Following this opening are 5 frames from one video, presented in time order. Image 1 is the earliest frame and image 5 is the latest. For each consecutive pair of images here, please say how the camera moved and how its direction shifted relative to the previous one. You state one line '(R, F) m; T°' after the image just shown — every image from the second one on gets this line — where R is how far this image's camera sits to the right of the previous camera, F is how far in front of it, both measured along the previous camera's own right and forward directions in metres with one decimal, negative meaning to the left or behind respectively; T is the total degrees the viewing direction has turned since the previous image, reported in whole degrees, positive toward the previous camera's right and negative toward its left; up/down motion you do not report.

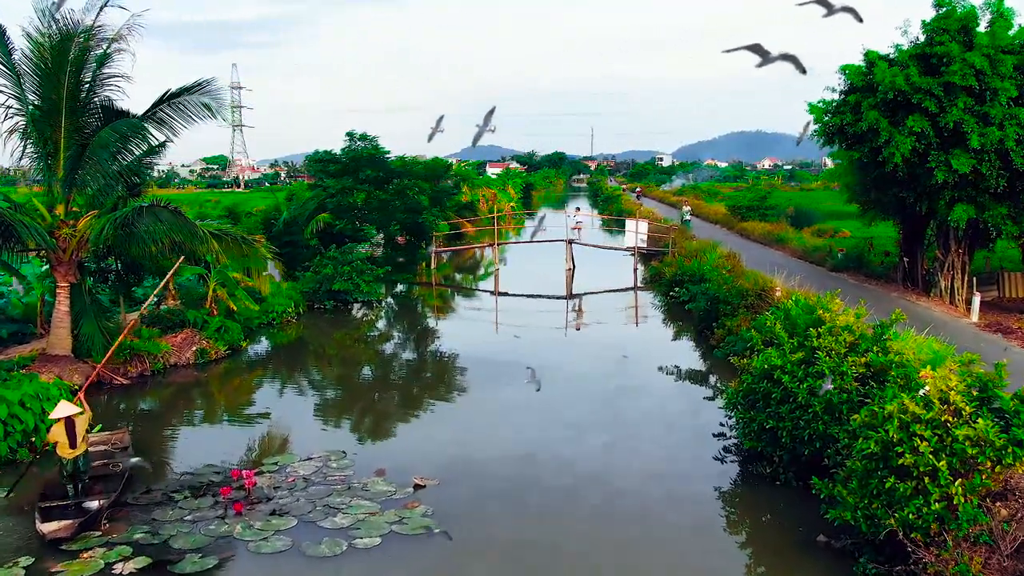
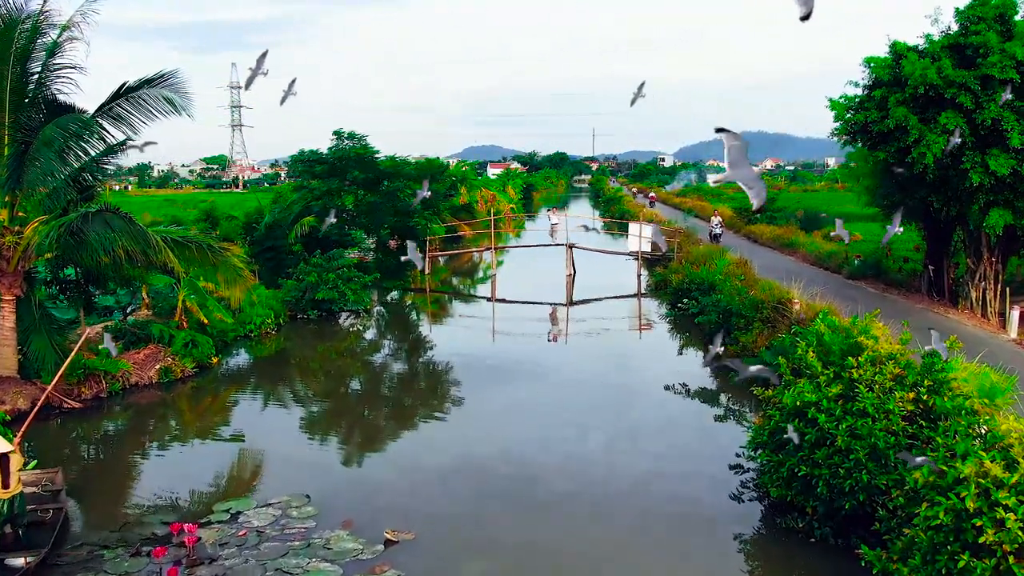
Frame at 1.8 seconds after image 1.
(+0.1, +1.0) m; 0°
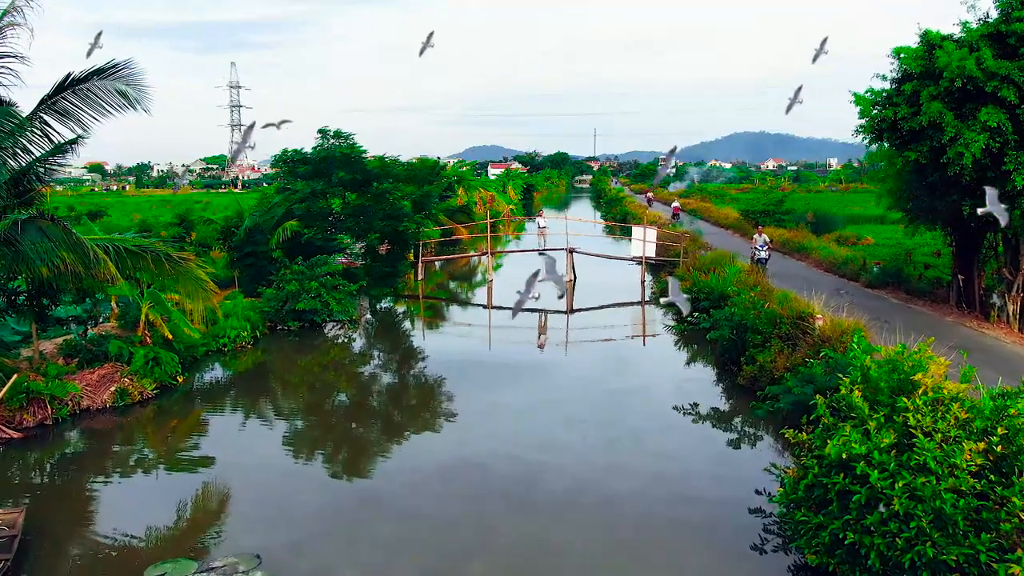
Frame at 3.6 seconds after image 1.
(+0.1, +1.0) m; 0°
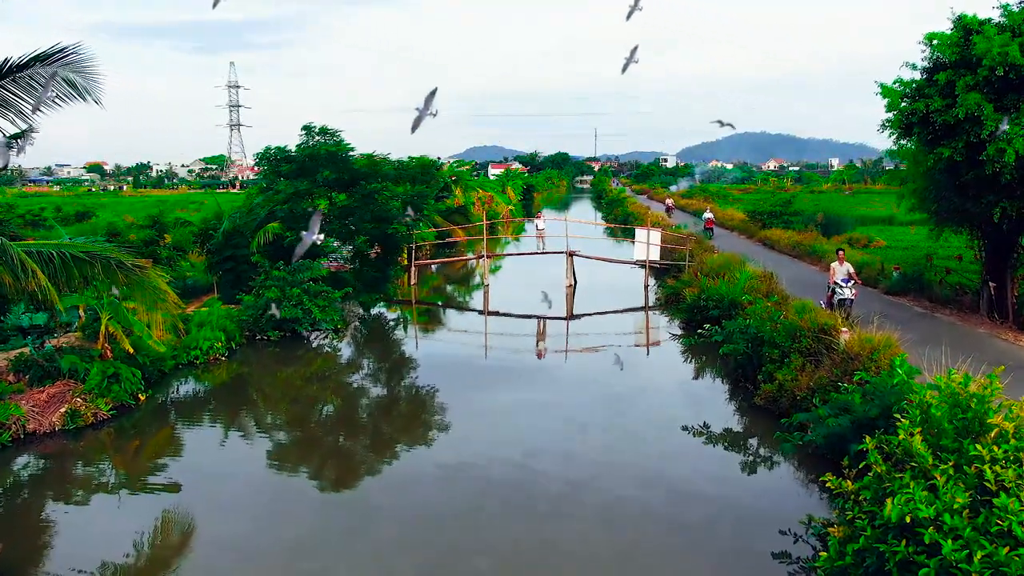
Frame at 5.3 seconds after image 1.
(+0.1, +0.9) m; 0°
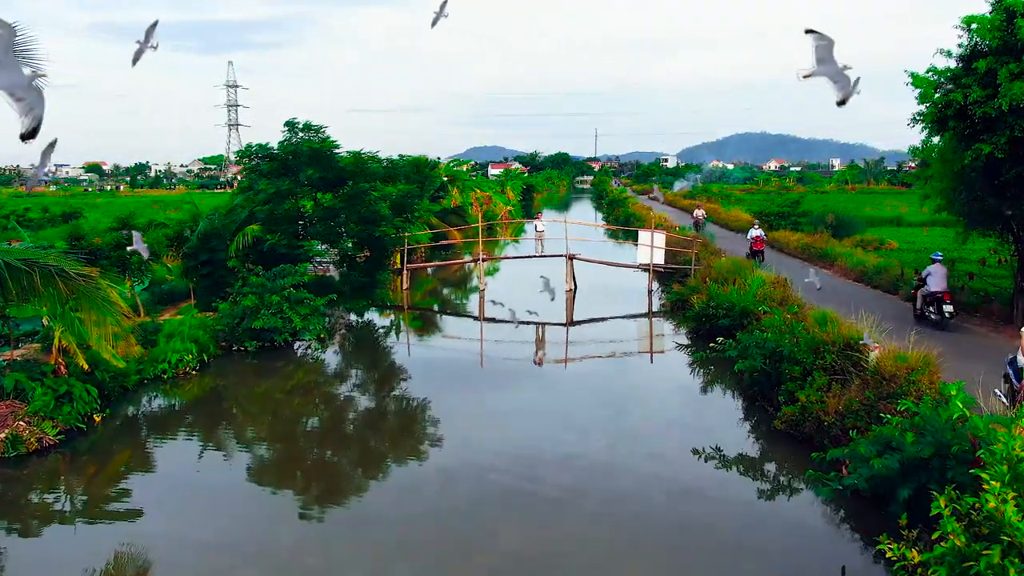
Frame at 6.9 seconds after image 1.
(+0.1, +0.9) m; 0°
